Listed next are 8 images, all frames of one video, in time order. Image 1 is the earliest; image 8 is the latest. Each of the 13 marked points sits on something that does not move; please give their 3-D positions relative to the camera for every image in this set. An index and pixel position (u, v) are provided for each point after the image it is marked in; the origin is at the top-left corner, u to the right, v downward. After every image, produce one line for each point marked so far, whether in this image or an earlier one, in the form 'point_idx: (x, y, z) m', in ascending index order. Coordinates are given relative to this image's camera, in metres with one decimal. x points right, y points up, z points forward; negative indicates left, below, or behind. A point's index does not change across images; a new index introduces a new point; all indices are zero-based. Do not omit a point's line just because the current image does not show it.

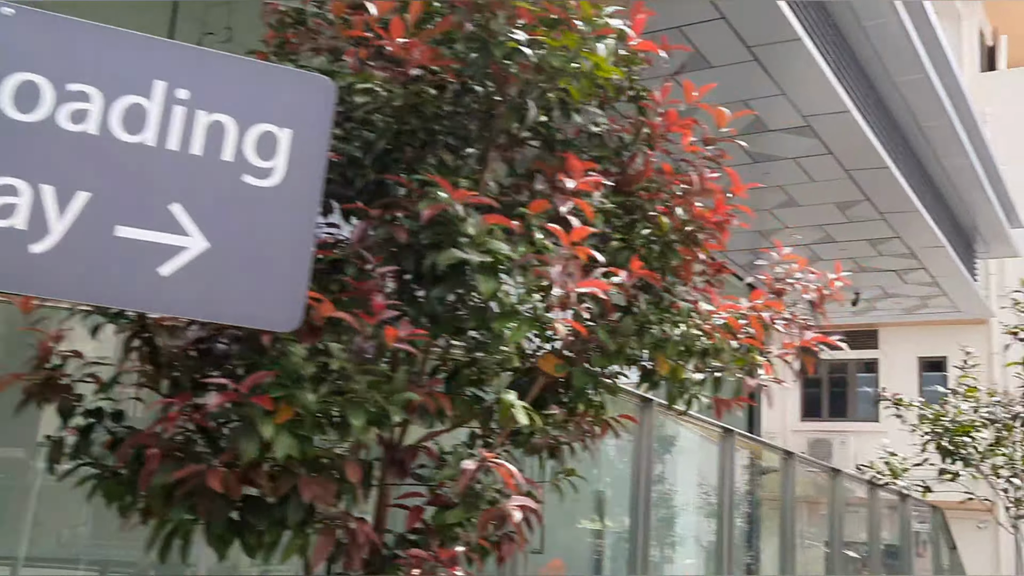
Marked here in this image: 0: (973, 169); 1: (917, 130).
0: (+5.9, +1.5, +13.1) m
1: (+4.8, +1.9, +11.9) m
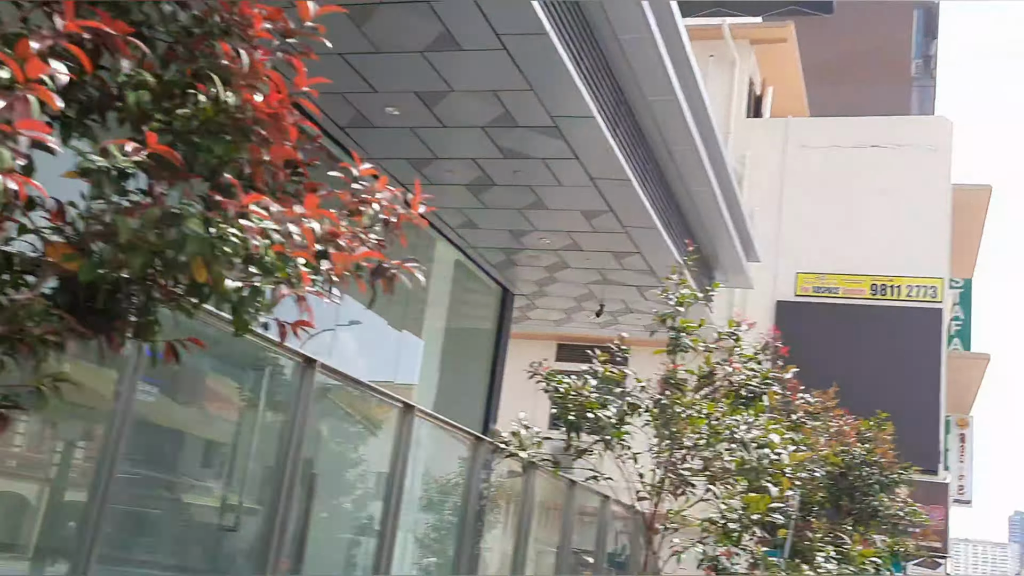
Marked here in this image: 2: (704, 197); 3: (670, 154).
0: (+2.7, +1.2, +13.7) m
1: (+1.9, +1.7, +12.4) m
2: (+2.6, +1.2, +13.8) m
3: (+1.9, +1.7, +12.4) m
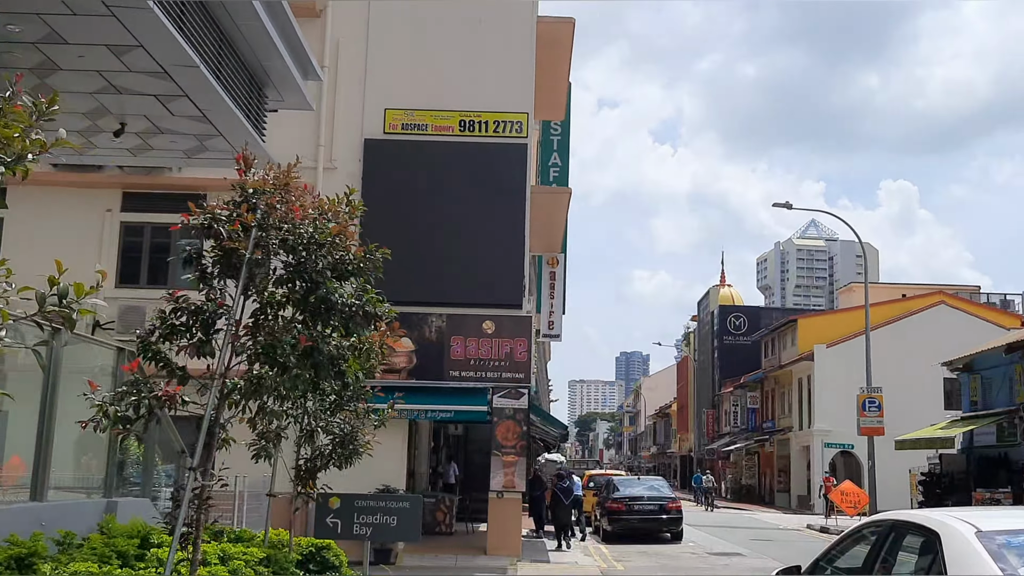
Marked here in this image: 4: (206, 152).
0: (-3.1, +3.5, +11.7) m
1: (-3.5, +3.7, +10.1) m
2: (-3.3, +3.5, +11.7) m
3: (-3.4, +3.7, +10.1) m
4: (-4.4, +2.0, +14.3) m
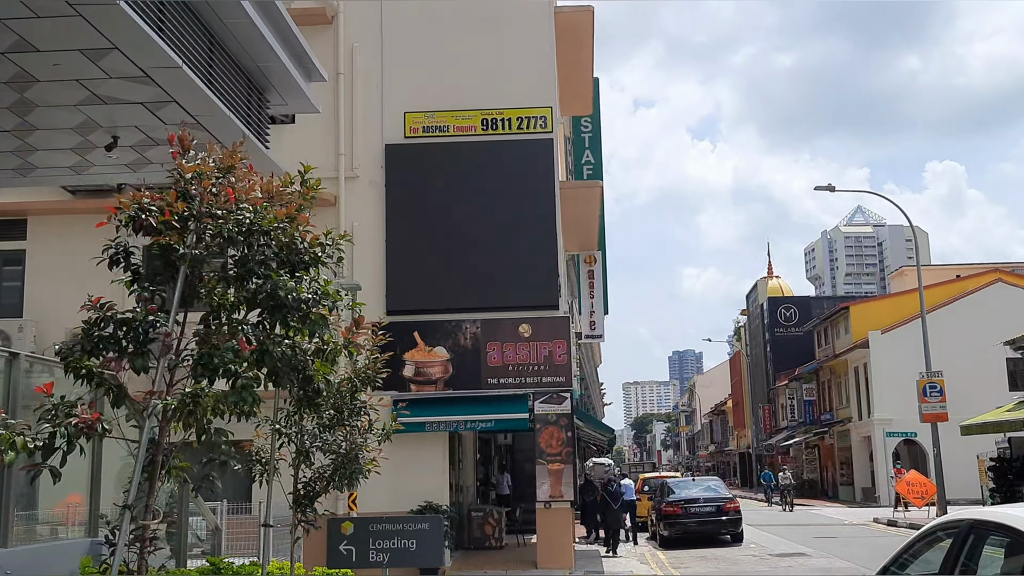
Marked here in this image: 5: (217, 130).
0: (-3.1, +3.3, +11.0) m
1: (-3.5, +3.5, +9.4) m
2: (-3.2, +3.3, +11.0) m
3: (-3.5, +3.5, +9.5) m
4: (-4.1, +1.7, +13.6) m
5: (-3.6, +1.9, +12.5) m
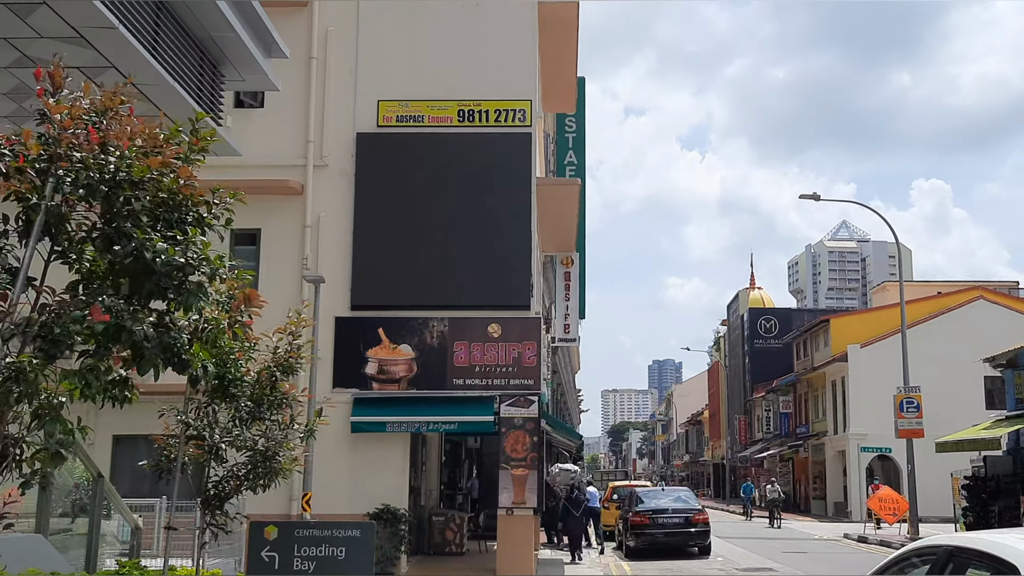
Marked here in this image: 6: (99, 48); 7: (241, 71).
0: (-3.4, +3.5, +10.2) m
1: (-3.8, +3.7, +8.7) m
2: (-3.6, +3.5, +10.2) m
3: (-3.8, +3.7, +8.7) m
4: (-4.6, +1.9, +12.9) m
5: (-4.0, +2.1, +11.7) m
6: (-4.2, +2.4, +10.2) m
7: (-3.5, +2.8, +13.3) m
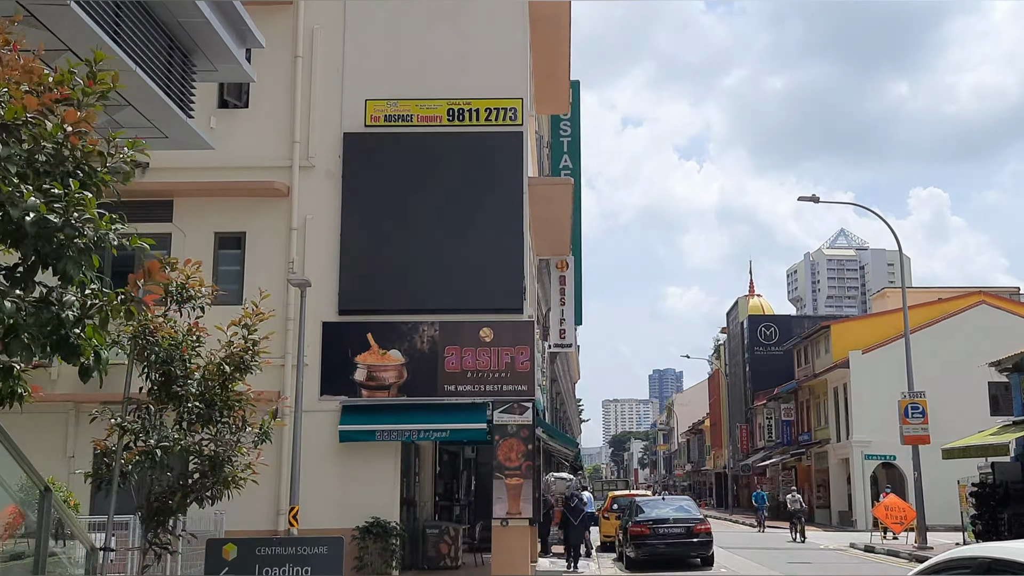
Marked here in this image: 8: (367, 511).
0: (-3.6, +3.5, +9.6) m
1: (-4.0, +3.8, +8.0) m
2: (-3.7, +3.5, +9.6) m
3: (-4.0, +3.8, +8.1) m
4: (-4.7, +1.9, +12.2) m
5: (-4.2, +2.1, +11.1) m
6: (-4.3, +2.4, +9.6) m
7: (-3.7, +2.8, +12.6) m
8: (-2.9, -4.4, +20.0) m
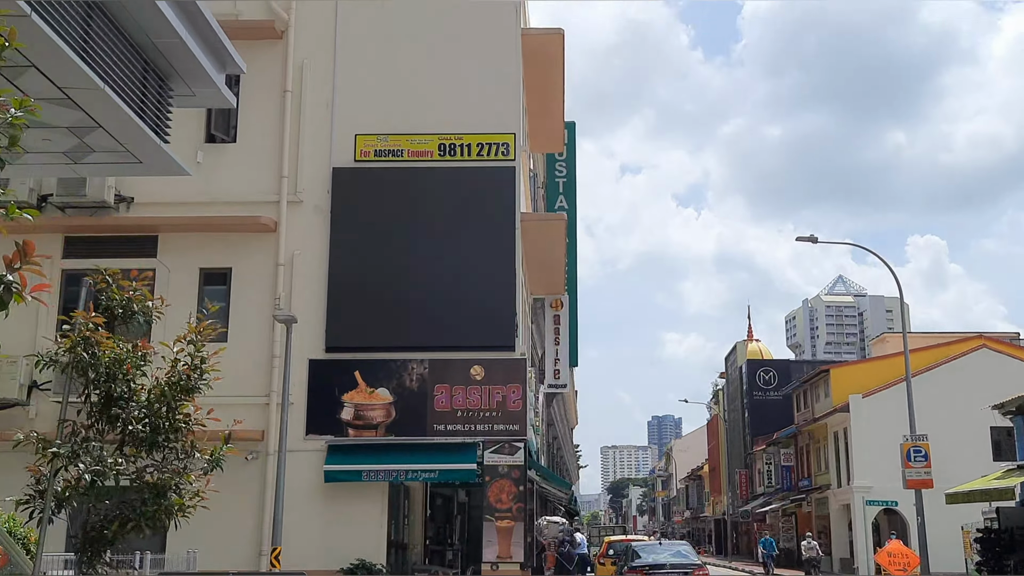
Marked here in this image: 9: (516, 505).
0: (-3.7, +3.3, +9.3) m
1: (-4.1, +3.6, +7.8) m
2: (-3.9, +3.3, +9.3) m
3: (-4.1, +3.6, +7.8) m
4: (-4.9, +1.6, +11.9) m
5: (-4.3, +1.8, +10.8) m
6: (-4.5, +2.2, +9.2) m
7: (-3.9, +2.5, +12.3) m
8: (-3.0, -5.1, +19.3) m
9: (+0.1, -4.1, +19.2) m
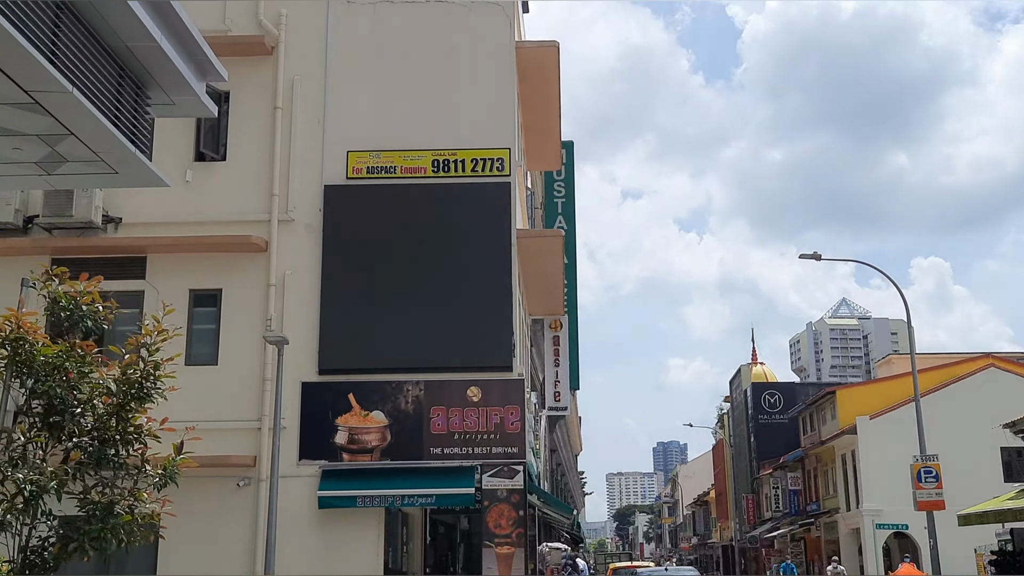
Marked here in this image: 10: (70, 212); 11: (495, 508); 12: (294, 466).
0: (-3.9, +3.2, +8.9) m
1: (-4.3, +3.5, +7.4) m
2: (-4.0, +3.2, +8.9) m
3: (-4.2, +3.5, +7.4) m
4: (-5.0, +1.4, +11.4) m
5: (-4.4, +1.7, +10.3) m
6: (-4.6, +2.1, +8.8) m
7: (-4.0, +2.3, +11.9) m
8: (-3.0, -5.4, +18.7) m
9: (+0.1, -4.4, +18.6) m
10: (-8.5, +1.4, +19.4) m
11: (-0.3, -4.1, +18.7) m
12: (-4.1, -3.4, +19.2) m
